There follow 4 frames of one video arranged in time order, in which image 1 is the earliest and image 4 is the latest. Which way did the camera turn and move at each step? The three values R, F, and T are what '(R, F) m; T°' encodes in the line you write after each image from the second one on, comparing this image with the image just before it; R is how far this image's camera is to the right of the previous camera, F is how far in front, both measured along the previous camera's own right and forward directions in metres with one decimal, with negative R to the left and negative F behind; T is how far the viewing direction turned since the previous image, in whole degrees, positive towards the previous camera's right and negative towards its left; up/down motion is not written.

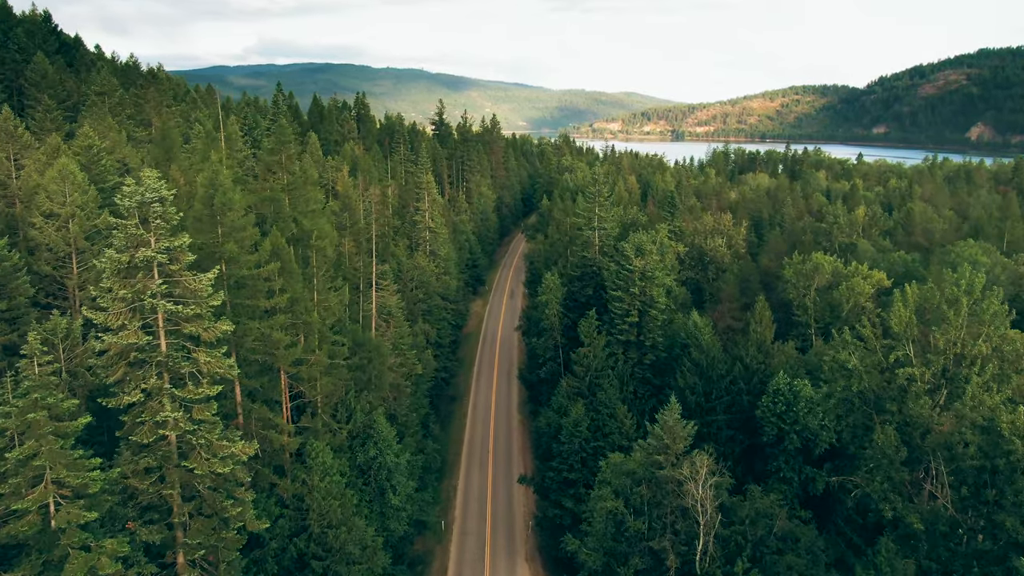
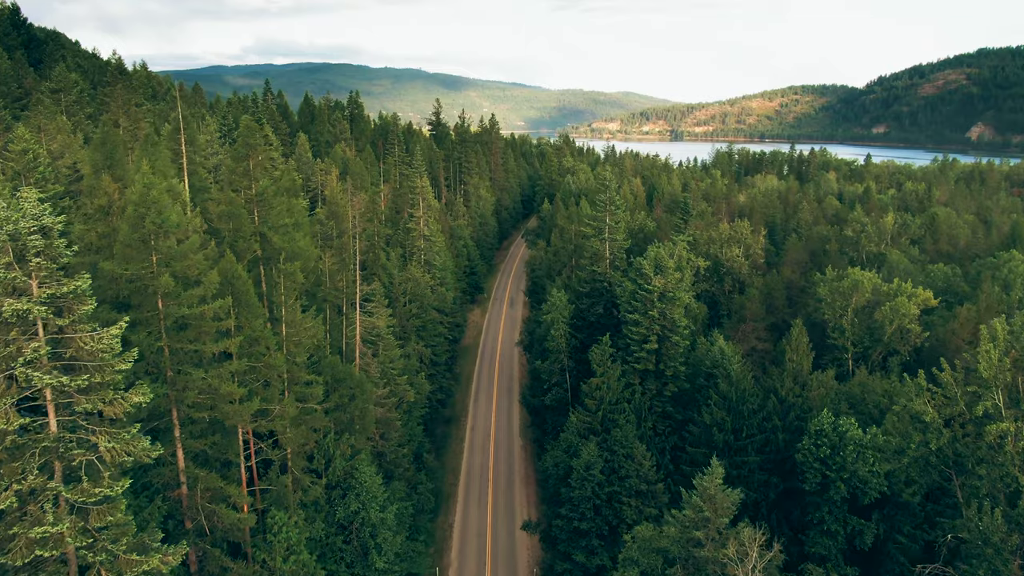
(-0.3, +5.7) m; 0°
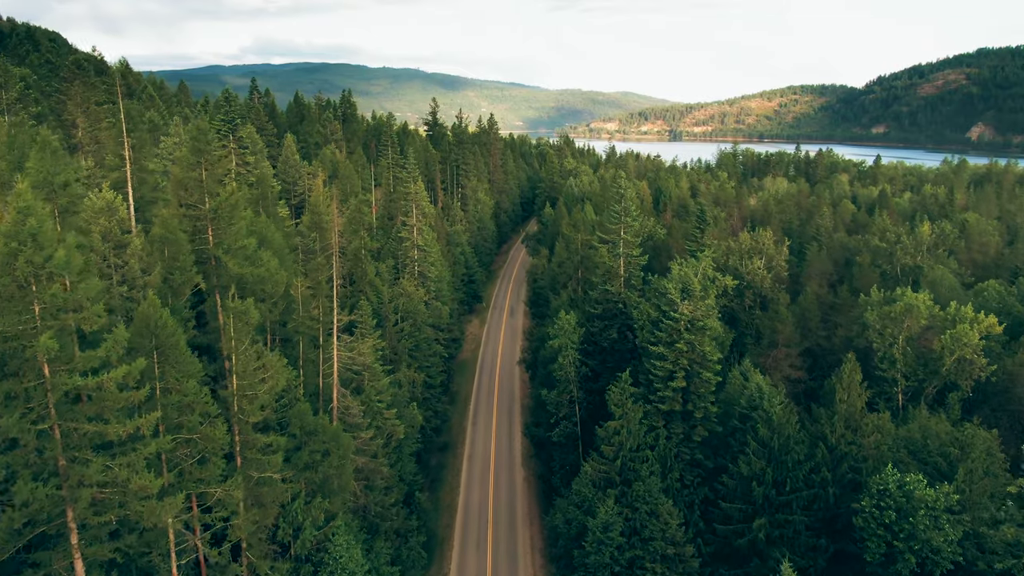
(-0.3, +6.1) m; 0°
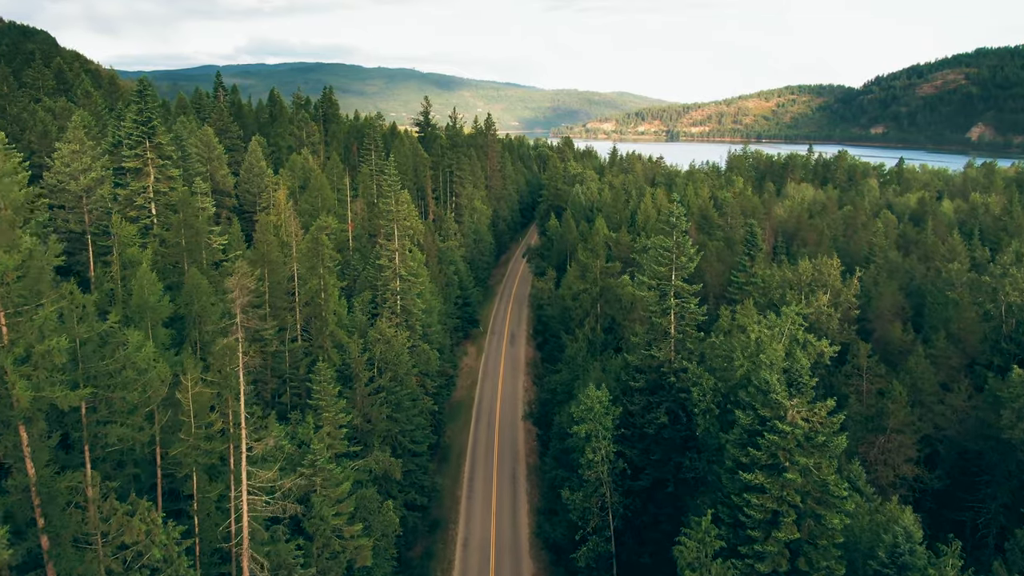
(-0.7, +13.2) m; 0°
